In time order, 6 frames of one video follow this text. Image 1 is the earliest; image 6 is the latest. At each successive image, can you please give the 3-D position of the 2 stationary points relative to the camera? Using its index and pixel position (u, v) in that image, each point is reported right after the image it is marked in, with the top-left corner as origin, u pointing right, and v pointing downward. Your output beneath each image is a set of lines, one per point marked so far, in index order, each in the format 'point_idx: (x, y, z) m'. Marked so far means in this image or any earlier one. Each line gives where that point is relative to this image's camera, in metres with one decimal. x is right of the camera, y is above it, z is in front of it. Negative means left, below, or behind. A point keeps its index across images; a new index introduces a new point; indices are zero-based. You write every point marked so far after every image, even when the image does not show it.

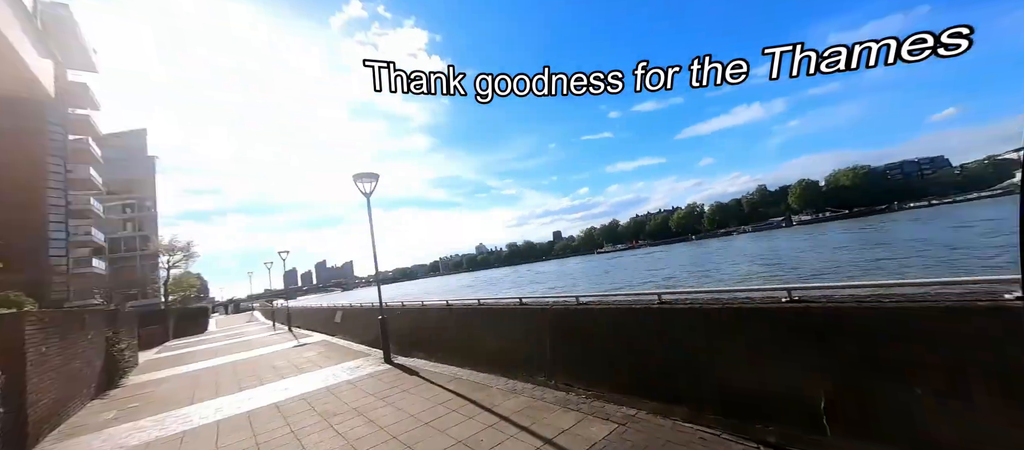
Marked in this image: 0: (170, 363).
0: (-13.8, -5.5, +14.3) m
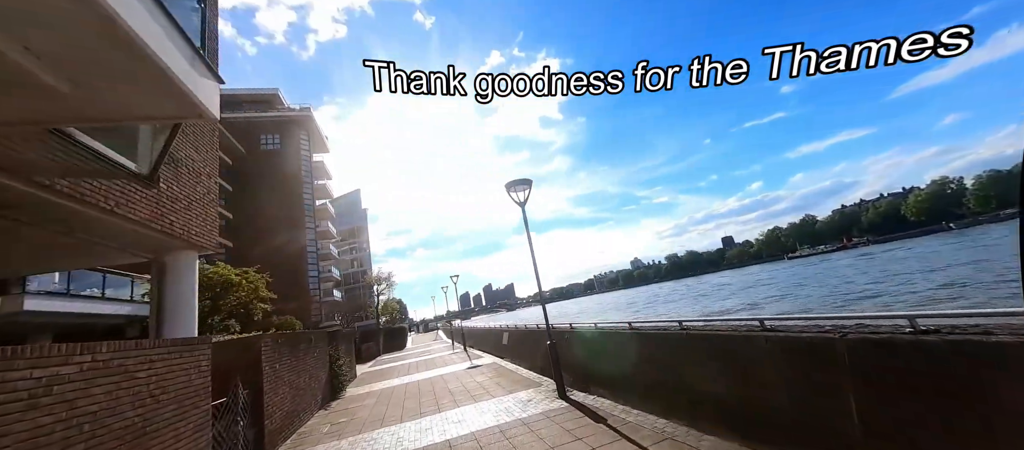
0: (-6.3, -7.0, +16.6) m
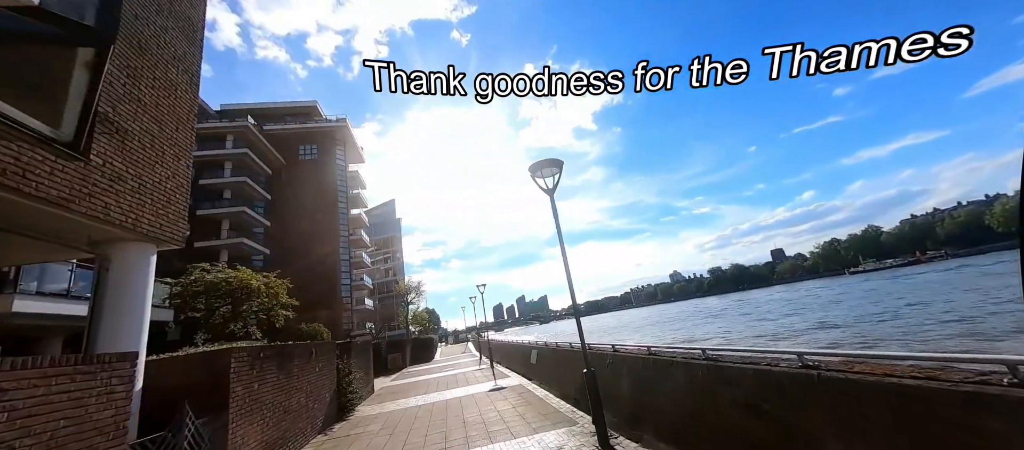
0: (-5.0, -7.2, +15.4) m
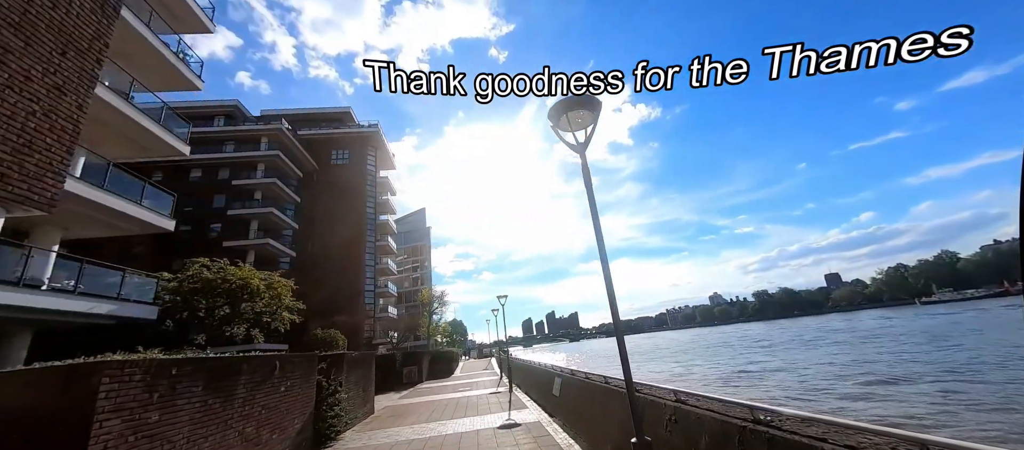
0: (-4.3, -7.1, +13.4) m
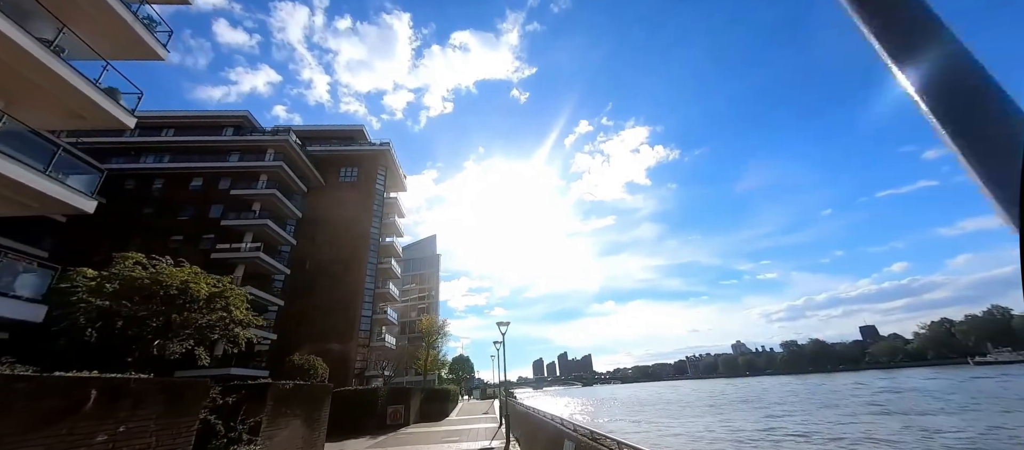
0: (-4.5, -7.0, +10.1) m
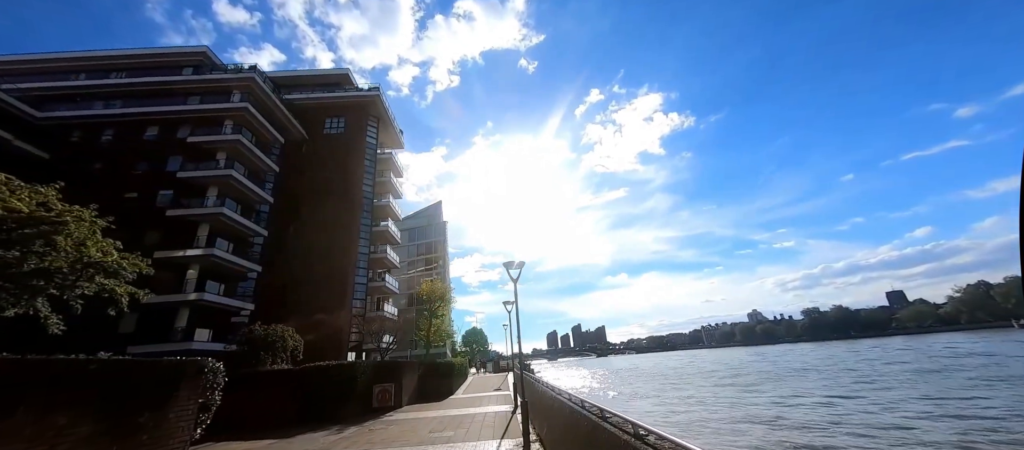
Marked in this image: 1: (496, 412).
0: (-4.1, -4.5, +5.5) m
1: (-0.8, -8.7, +16.7) m
